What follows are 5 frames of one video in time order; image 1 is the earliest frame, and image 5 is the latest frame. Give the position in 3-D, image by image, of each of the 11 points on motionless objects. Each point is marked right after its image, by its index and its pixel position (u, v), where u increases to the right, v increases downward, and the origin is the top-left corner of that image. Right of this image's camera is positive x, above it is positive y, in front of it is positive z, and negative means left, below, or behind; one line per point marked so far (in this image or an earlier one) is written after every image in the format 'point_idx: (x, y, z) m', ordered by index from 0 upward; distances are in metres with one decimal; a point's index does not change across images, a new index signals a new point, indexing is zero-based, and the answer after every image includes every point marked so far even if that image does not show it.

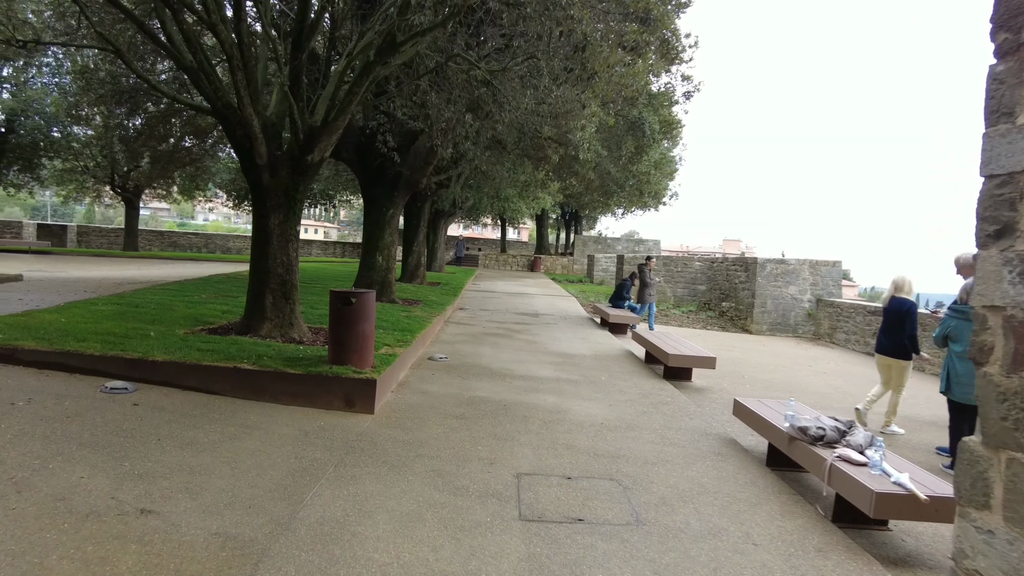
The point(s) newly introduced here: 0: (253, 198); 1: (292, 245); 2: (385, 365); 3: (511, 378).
0: (-3.1, +1.1, +8.0) m
1: (-2.7, +0.5, +8.1) m
2: (-1.3, -0.8, +6.6) m
3: (0.0, -1.1, +7.7) m
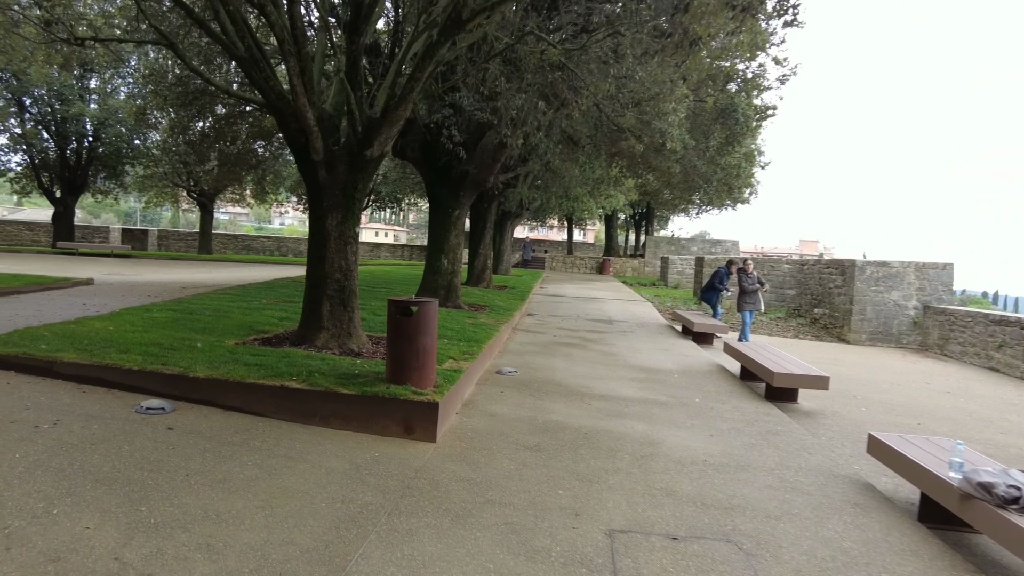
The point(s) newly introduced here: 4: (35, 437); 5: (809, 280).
0: (-2.2, +1.0, +7.3) m
1: (-1.8, +0.4, +7.4) m
2: (-0.5, -0.8, +5.8) m
3: (+0.8, -1.1, +6.8) m
4: (-3.2, -1.0, +4.4) m
5: (+8.0, +0.2, +17.9) m
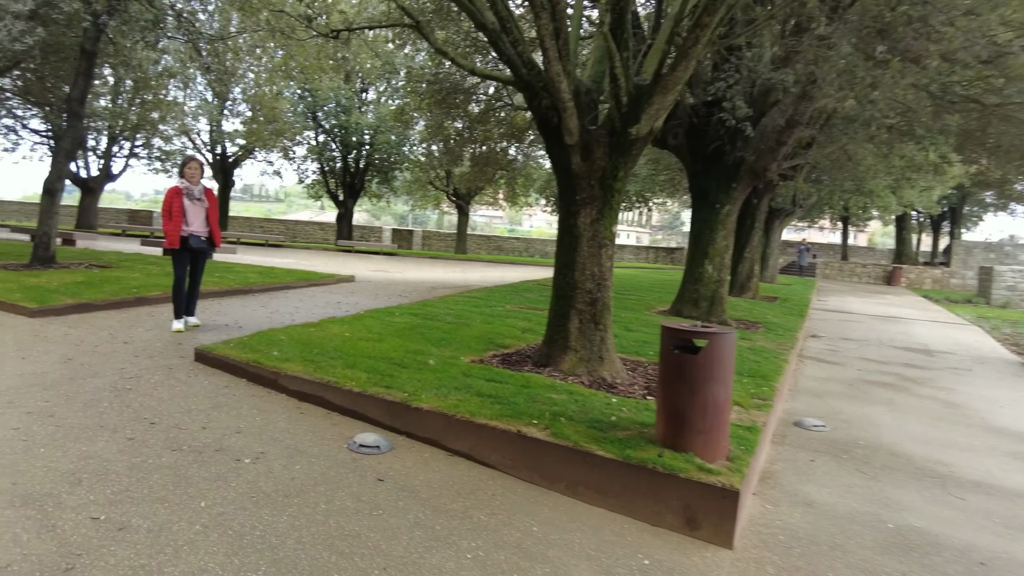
0: (+0.4, +0.9, +6.0) m
1: (+0.8, +0.3, +5.9) m
2: (+1.4, -1.0, +4.0) m
3: (+3.0, -1.4, +4.4) m
4: (-1.5, -1.0, +3.7) m
5: (+13.7, -0.3, +12.4) m
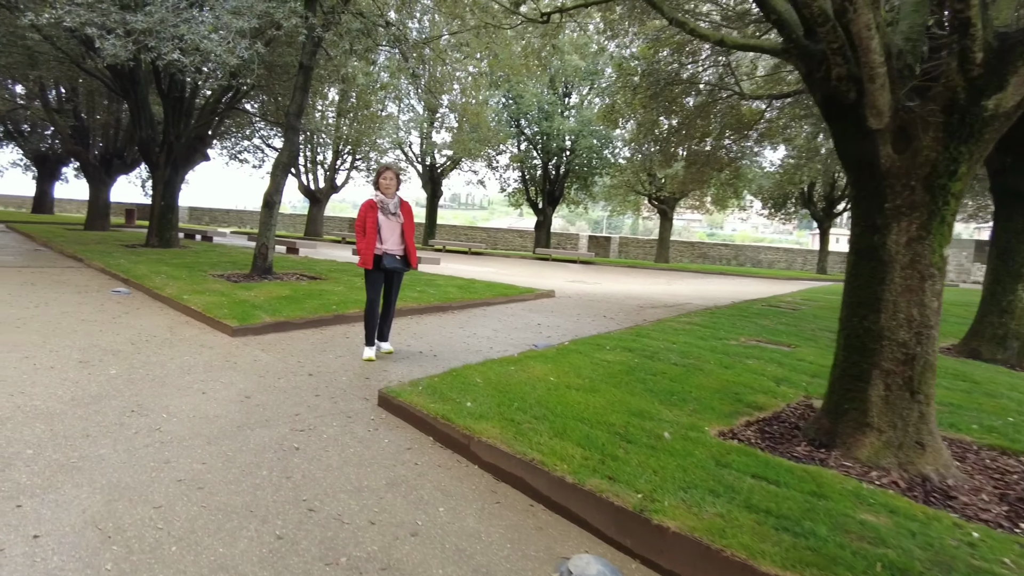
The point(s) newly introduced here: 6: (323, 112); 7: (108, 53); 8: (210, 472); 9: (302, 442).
0: (+2.2, +0.6, +4.2) m
1: (+2.5, 0.0, +4.0) m
2: (+2.5, -1.3, +2.0) m
3: (+4.1, -1.7, +2.0) m
4: (-0.4, -1.3, +2.5) m
5: (+16.7, -1.0, +6.5) m
6: (-5.5, +5.1, +19.2) m
7: (-6.4, +3.7, +10.5) m
8: (-1.6, -1.0, +3.6) m
9: (-1.3, -0.9, +4.1) m
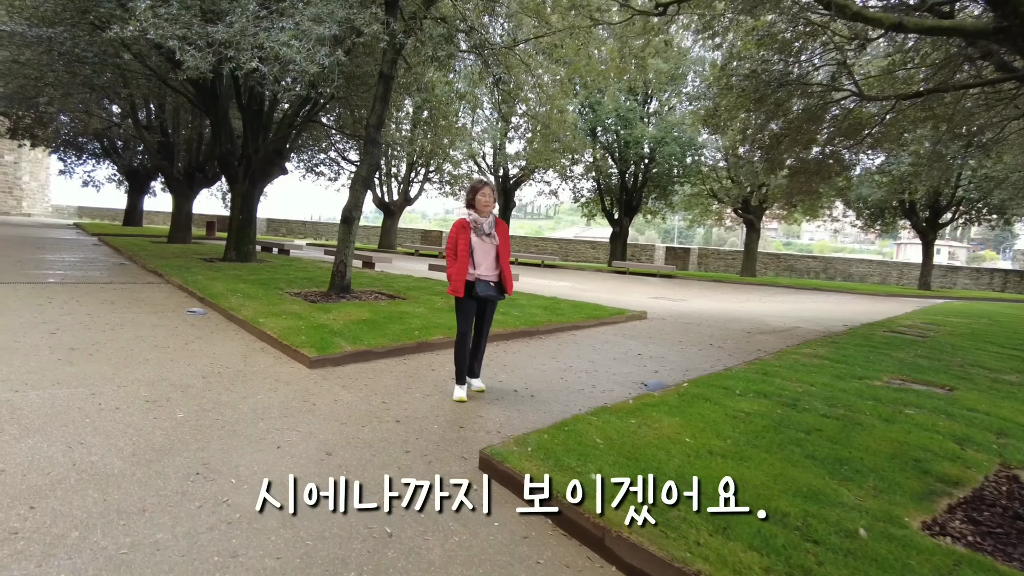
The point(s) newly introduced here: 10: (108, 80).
0: (+2.9, +0.3, +3.1) m
1: (+3.2, -0.2, +2.9) m
2: (+3.0, -1.5, +0.9) m
3: (+4.6, -1.9, +0.7) m
4: (+0.1, -1.5, +1.6) m
5: (+17.5, -1.4, +4.0) m
6: (-3.2, +4.7, +18.8) m
7: (-5.0, +3.4, +10.3) m
8: (-1.0, -1.2, +2.8) m
9: (-0.6, -1.2, +3.3) m
10: (-10.3, +5.3, +16.9) m
